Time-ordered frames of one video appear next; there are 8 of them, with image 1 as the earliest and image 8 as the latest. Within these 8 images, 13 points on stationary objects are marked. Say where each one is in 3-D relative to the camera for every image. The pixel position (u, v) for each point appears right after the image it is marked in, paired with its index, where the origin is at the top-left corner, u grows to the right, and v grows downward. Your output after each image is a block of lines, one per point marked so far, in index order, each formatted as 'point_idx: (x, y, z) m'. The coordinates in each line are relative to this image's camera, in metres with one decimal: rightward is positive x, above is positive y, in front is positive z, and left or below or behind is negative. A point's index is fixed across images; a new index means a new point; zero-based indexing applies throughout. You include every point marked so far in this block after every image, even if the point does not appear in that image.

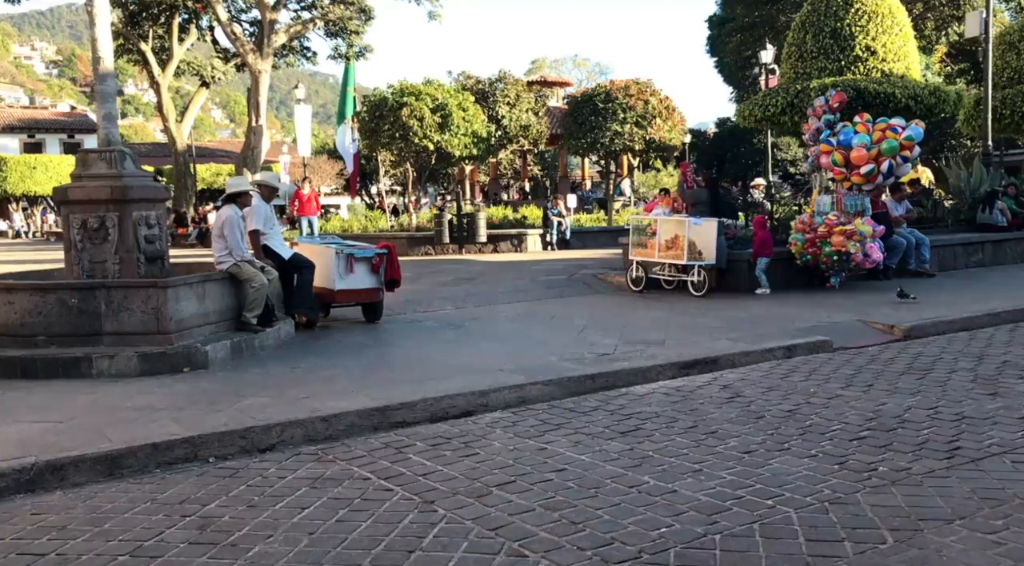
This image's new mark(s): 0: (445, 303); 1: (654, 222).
0: (-0.9, -0.3, +12.0) m
1: (+2.0, +0.9, +12.8) m
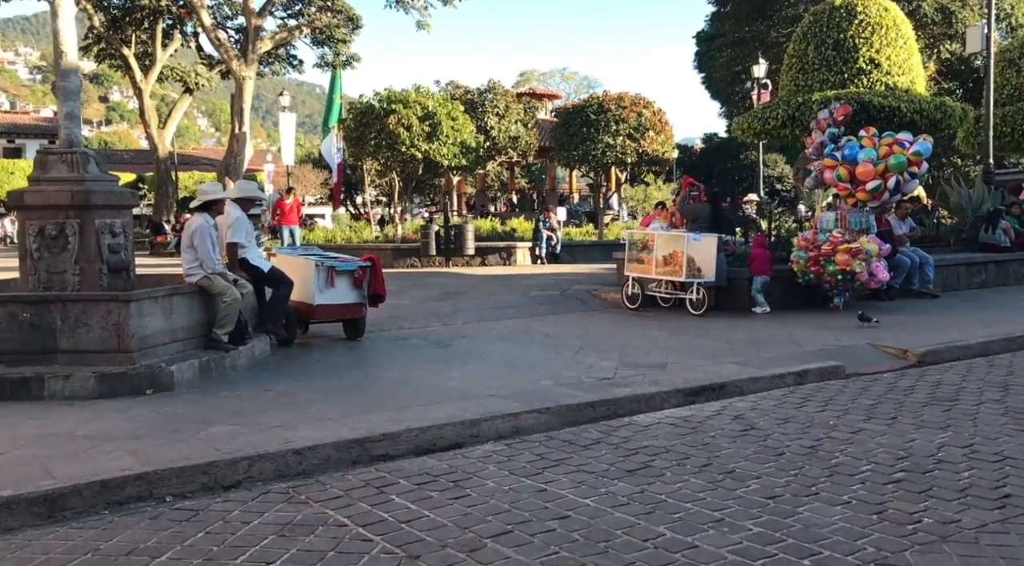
0: (-1.0, -0.4, +11.4) m
1: (+1.9, +0.6, +12.2) m
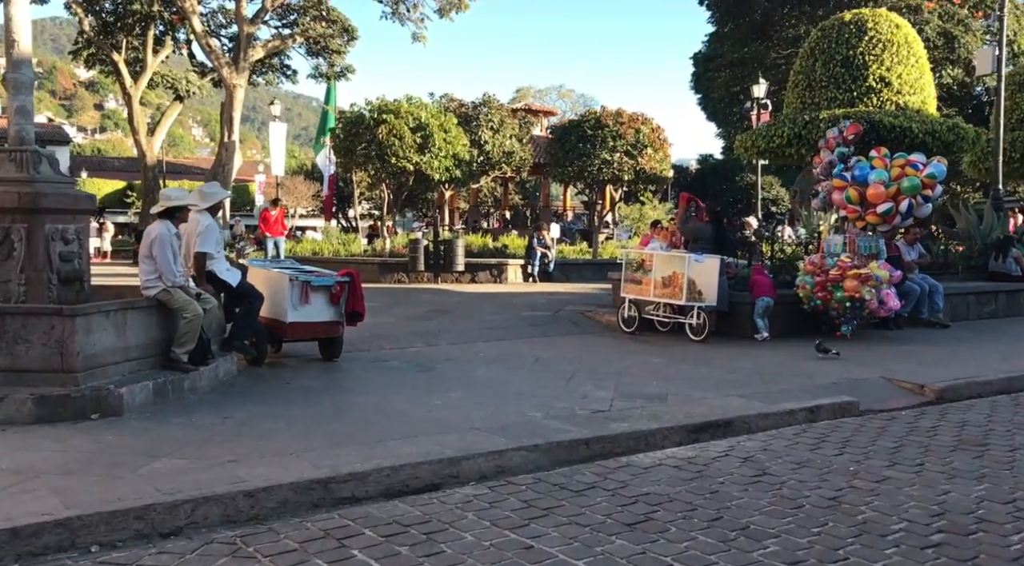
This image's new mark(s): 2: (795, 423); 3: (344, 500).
0: (-1.1, -0.7, +10.7) m
1: (+1.7, +0.3, +11.6) m
2: (+2.3, -1.1, +7.4) m
3: (-1.0, -1.2, +5.2) m
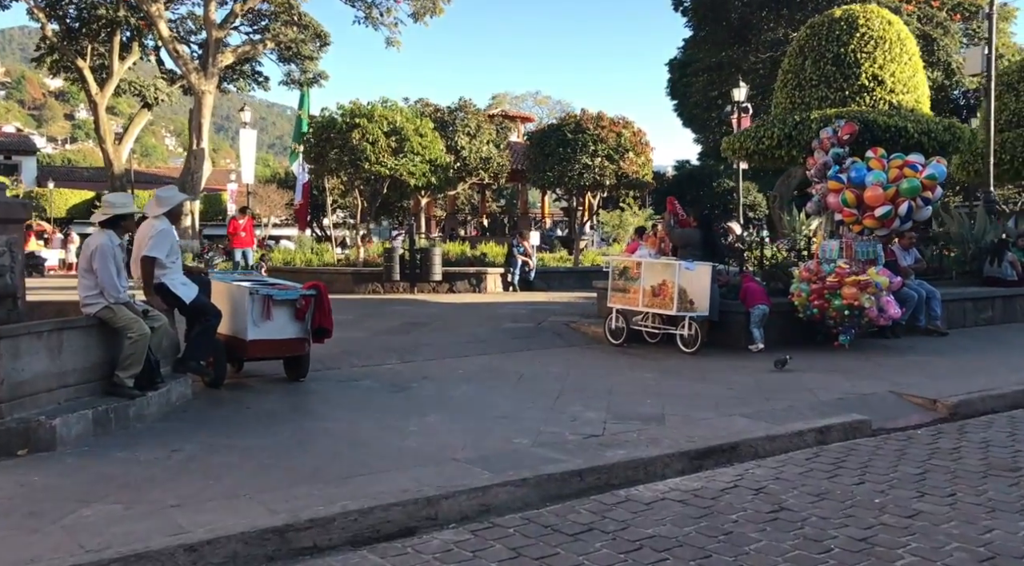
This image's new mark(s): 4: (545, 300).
0: (-1.3, -0.8, +10.0) m
1: (+1.5, +0.2, +10.9) m
2: (+2.2, -1.2, +6.7) m
3: (-1.0, -1.3, +4.5) m
4: (+0.6, -0.3, +15.7) m
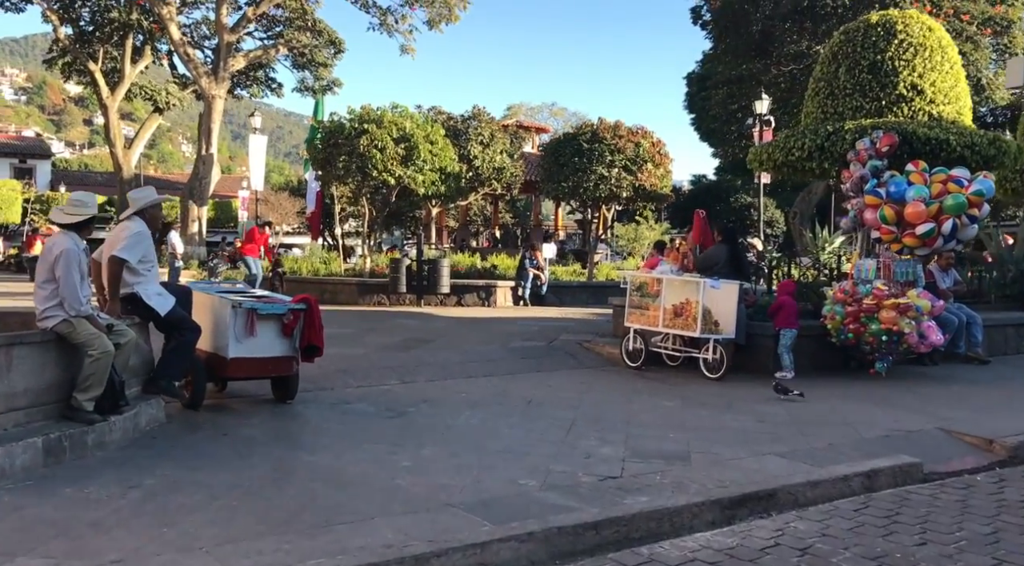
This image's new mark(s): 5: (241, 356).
0: (-1.3, -0.9, +9.2) m
1: (+1.6, 0.0, +10.2) m
2: (+2.2, -1.4, +5.9) m
3: (-1.0, -1.4, +3.7) m
4: (+0.7, -0.5, +14.9) m
5: (-2.2, -0.6, +7.3) m
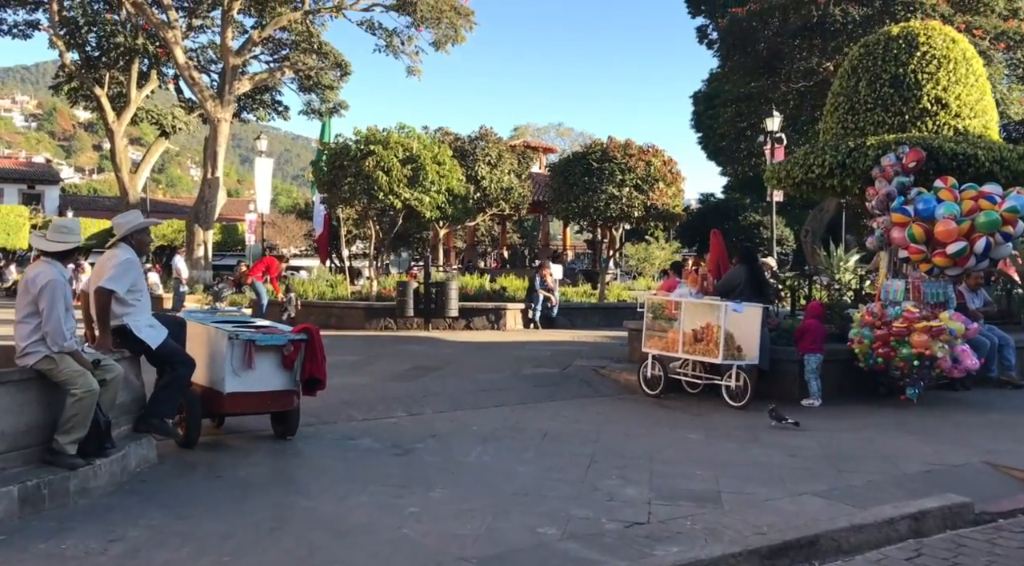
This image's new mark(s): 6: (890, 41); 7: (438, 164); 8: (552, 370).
0: (-1.1, -1.2, +8.8) m
1: (+1.8, -0.2, +9.7) m
2: (+2.3, -1.5, +5.4) m
3: (-0.9, -1.5, +3.3) m
4: (+0.9, -0.9, +14.4) m
5: (-2.1, -0.8, +6.9) m
6: (+4.9, +3.2, +11.9) m
7: (-1.6, +2.5, +19.5) m
8: (+0.5, -1.1, +11.2) m
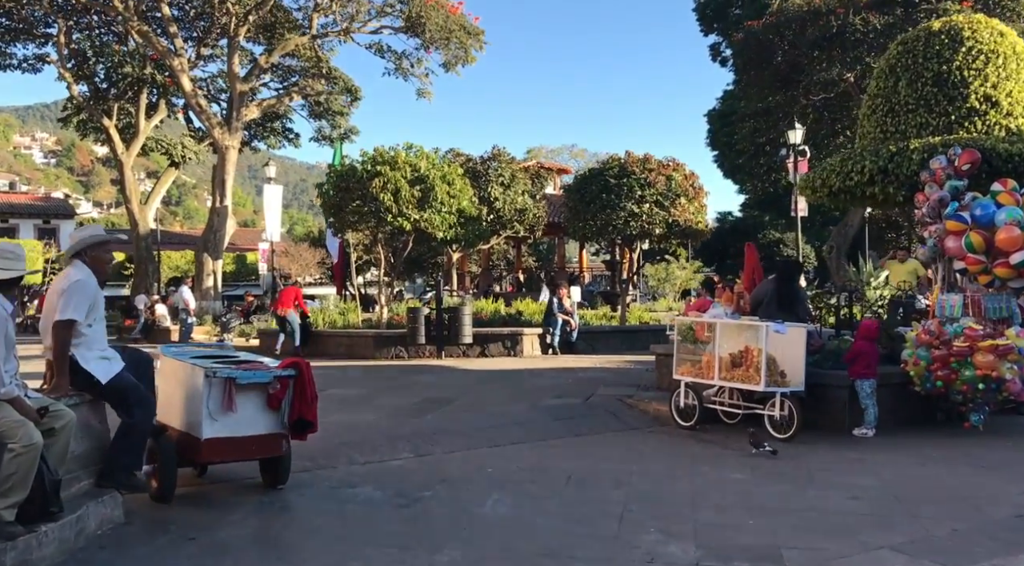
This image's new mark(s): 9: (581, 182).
0: (-1.0, -1.4, +7.9) m
1: (+1.9, -0.4, +8.8) m
2: (+2.4, -1.6, +4.5) m
3: (-0.9, -1.6, +2.4) m
4: (+1.2, -1.2, +13.5) m
5: (-1.9, -1.0, +6.0) m
6: (+5.1, +3.0, +11.0) m
7: (-1.3, +2.0, +18.7) m
8: (+0.7, -1.3, +10.3) m
9: (+1.5, +2.2, +19.5) m
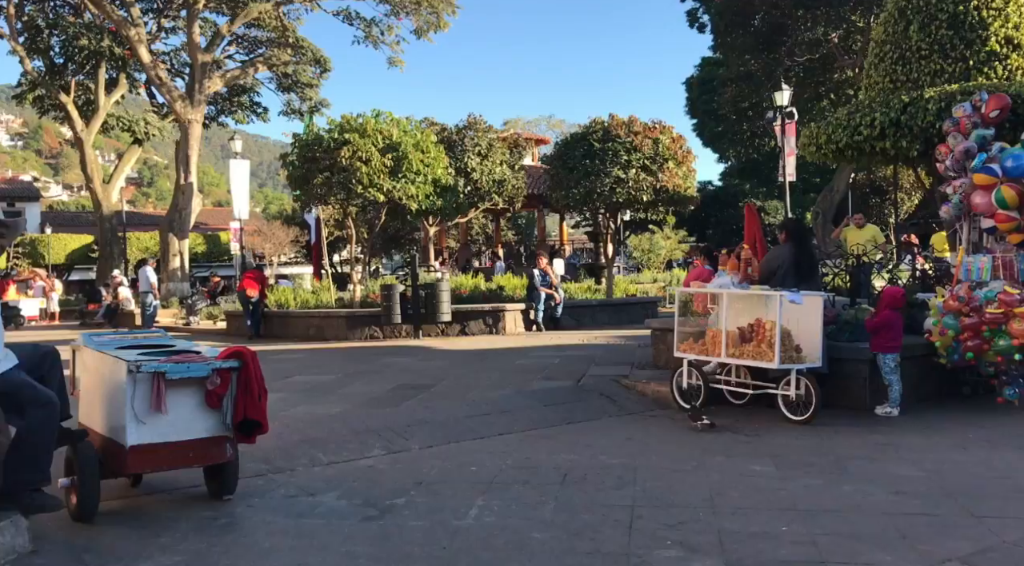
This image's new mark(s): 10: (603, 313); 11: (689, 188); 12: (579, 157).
0: (-1.1, -1.2, +6.9) m
1: (+1.8, -0.1, +7.9) m
2: (+2.4, -1.4, +3.6) m
3: (-0.8, -1.6, +1.4) m
4: (+0.9, -0.8, +12.6) m
5: (-2.0, -0.9, +5.0) m
6: (+4.8, +3.4, +10.1) m
7: (-1.7, +2.5, +17.6) m
8: (+0.5, -1.0, +9.4) m
9: (+1.0, +2.7, +18.5) m
10: (+1.7, -0.5, +16.7) m
11: (+3.5, +1.9, +18.3) m
12: (+1.3, +2.5, +18.1) m
